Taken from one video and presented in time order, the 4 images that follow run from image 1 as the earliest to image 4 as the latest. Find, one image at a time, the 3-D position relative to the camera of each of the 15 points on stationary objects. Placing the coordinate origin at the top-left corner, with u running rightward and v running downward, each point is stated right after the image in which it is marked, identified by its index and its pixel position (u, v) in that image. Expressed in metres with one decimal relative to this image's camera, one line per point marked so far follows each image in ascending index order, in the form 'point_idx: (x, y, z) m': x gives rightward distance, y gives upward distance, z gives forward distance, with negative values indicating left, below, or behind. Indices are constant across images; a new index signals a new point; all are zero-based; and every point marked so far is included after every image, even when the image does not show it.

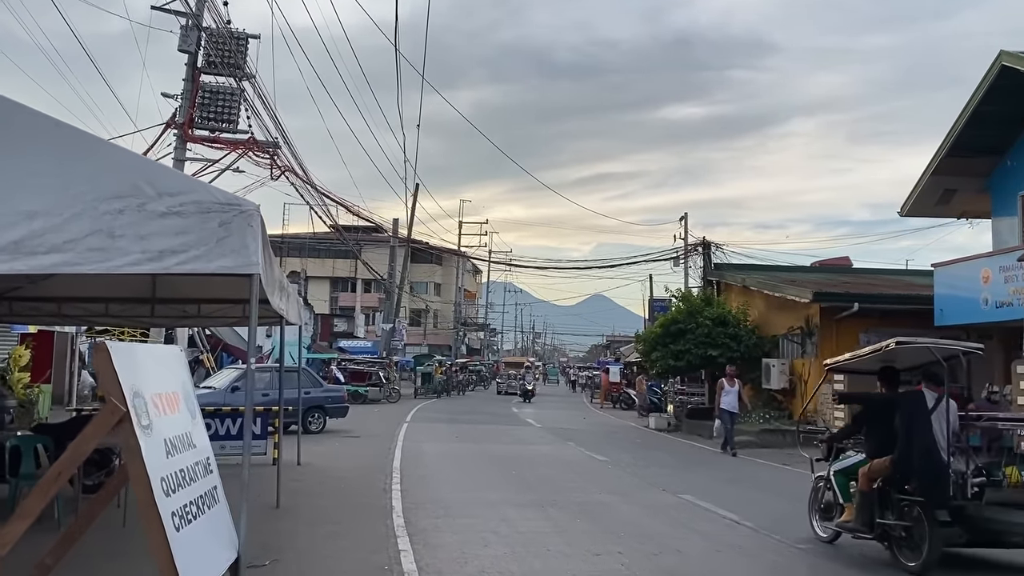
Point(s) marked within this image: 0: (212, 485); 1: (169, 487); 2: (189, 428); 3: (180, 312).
0: (-2.0, -1.3, +5.8) m
1: (-2.0, -1.1, +4.9) m
2: (-2.1, -0.9, +5.7) m
3: (-5.9, -0.4, +15.2) m
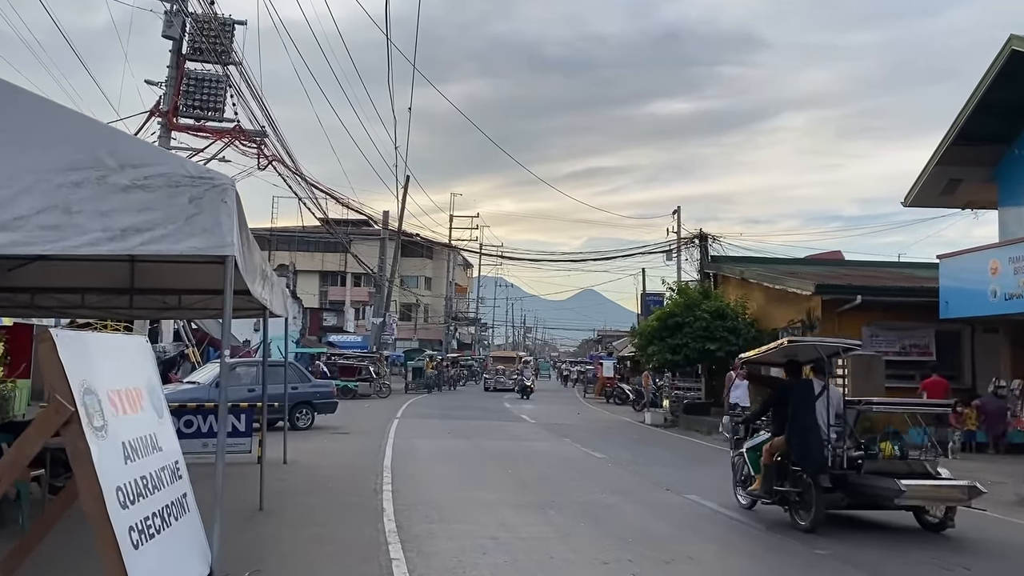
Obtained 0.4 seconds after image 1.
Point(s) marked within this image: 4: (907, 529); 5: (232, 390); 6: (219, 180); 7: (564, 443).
0: (-2.0, -1.2, +5.2) m
1: (-1.9, -1.0, +4.3) m
2: (-2.1, -0.8, +5.1) m
3: (-5.9, -0.3, +14.5) m
4: (+4.7, -2.9, +10.2) m
5: (-6.5, -2.4, +20.0) m
6: (-1.9, +0.7, +5.5) m
7: (+1.1, -3.4, +18.9) m
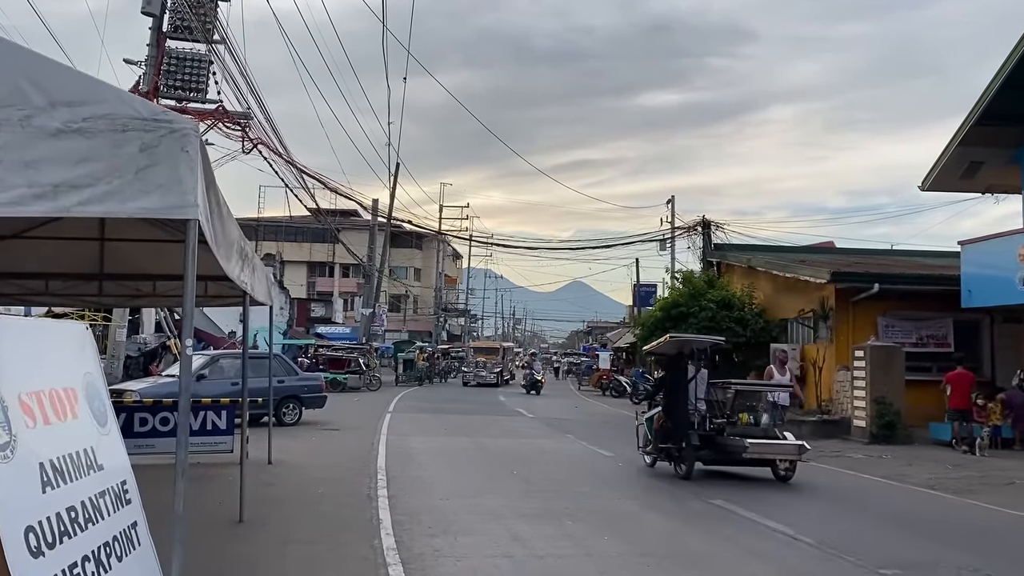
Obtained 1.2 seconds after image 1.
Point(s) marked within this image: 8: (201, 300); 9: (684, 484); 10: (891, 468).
0: (-1.8, -1.1, +4.1) m
1: (-1.7, -0.9, +3.1) m
2: (-1.9, -0.7, +3.9) m
3: (-5.8, 0.0, +13.3) m
4: (+4.8, -2.7, +9.2) m
5: (-6.5, -2.1, +18.8) m
6: (-1.7, +0.8, +4.4) m
7: (+1.2, -3.1, +17.9) m
8: (-4.9, -0.2, +13.6) m
9: (+2.5, -2.9, +12.6) m
10: (+6.6, -3.2, +15.1) m
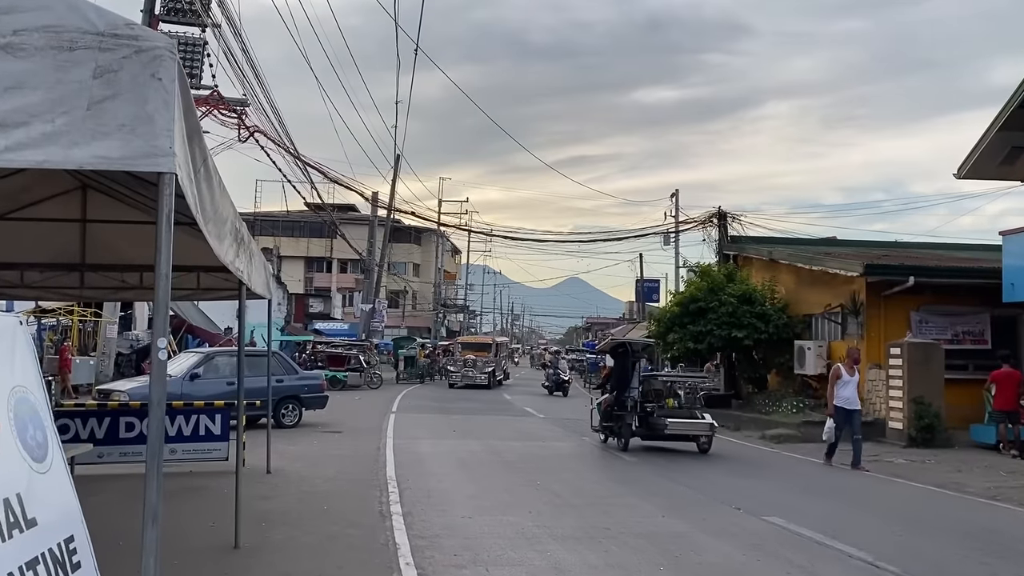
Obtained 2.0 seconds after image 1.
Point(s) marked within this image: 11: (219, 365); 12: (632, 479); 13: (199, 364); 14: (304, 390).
0: (-1.5, -1.0, +2.9) m
1: (-1.4, -0.8, +2.0) m
2: (-1.6, -0.6, +2.7) m
3: (-5.5, +0.1, +12.1) m
4: (+5.2, -2.6, +8.1) m
5: (-6.2, -2.0, +17.6) m
6: (-1.4, +0.9, +3.2) m
7: (+1.4, -3.0, +16.7) m
8: (-4.6, -0.1, +12.4) m
9: (+2.8, -2.8, +11.5) m
10: (+6.9, -3.0, +13.9) m
11: (-6.1, -1.6, +18.0) m
12: (+1.7, -2.8, +12.4) m
13: (-6.5, -1.6, +17.8) m
14: (-4.5, -2.2, +18.7) m
